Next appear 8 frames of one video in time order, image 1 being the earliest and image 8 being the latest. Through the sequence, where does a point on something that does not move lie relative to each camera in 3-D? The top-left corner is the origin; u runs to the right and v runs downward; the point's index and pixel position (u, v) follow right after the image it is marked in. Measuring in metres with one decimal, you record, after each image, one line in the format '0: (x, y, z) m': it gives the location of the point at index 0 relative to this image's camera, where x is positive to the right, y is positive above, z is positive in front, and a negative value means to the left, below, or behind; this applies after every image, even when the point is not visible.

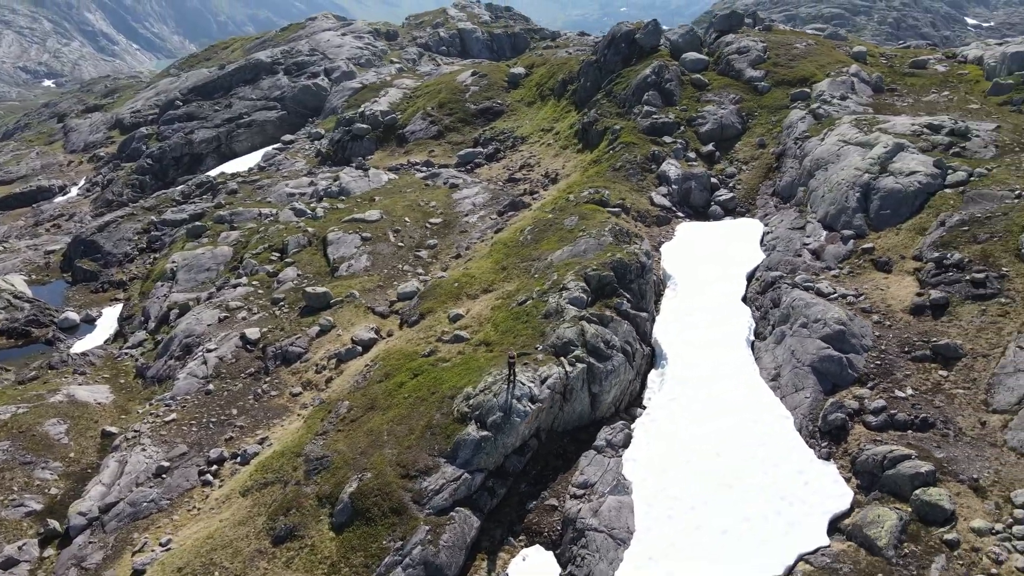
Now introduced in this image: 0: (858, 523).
0: (+9.6, -6.4, +19.8) m
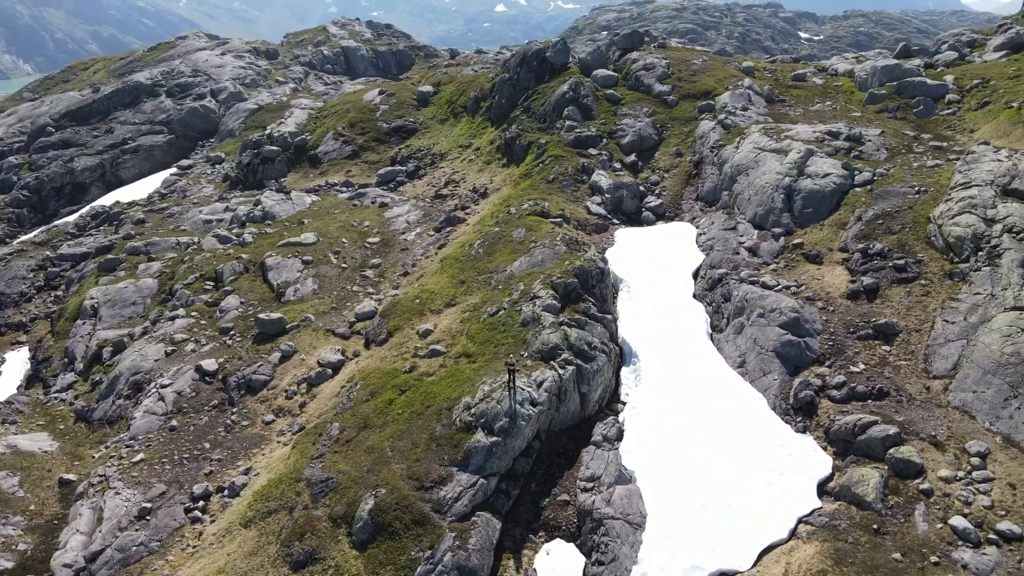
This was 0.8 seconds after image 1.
0: (+10.4, -6.0, +22.5) m
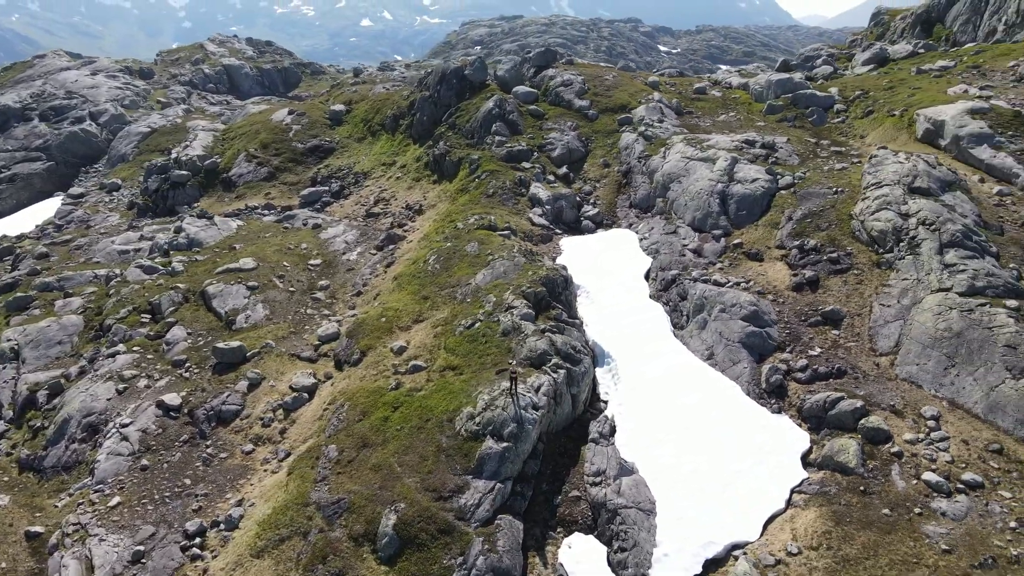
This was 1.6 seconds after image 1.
0: (+10.9, -5.7, +25.3) m
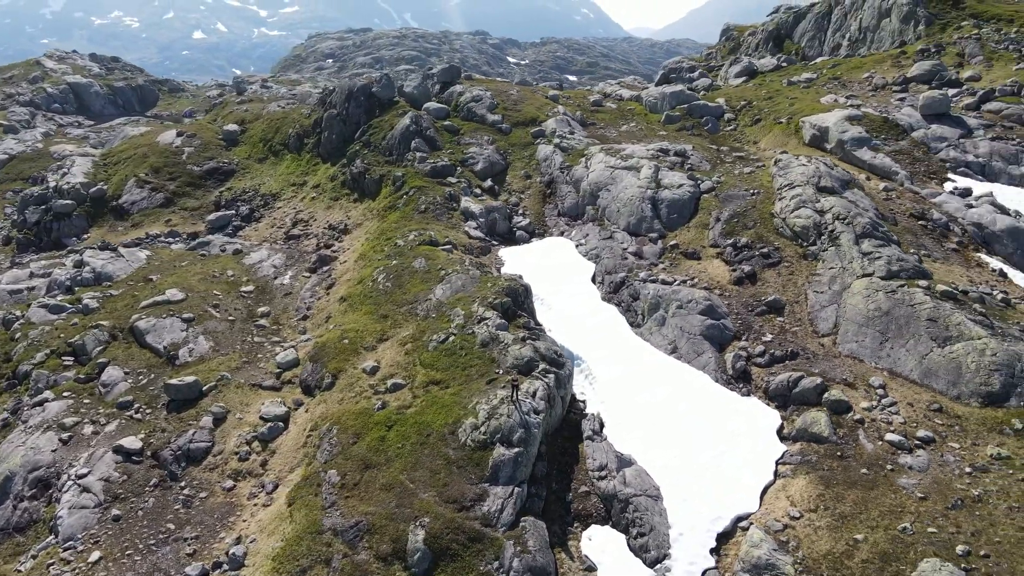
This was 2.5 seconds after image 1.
0: (+11.2, -5.4, +28.3) m
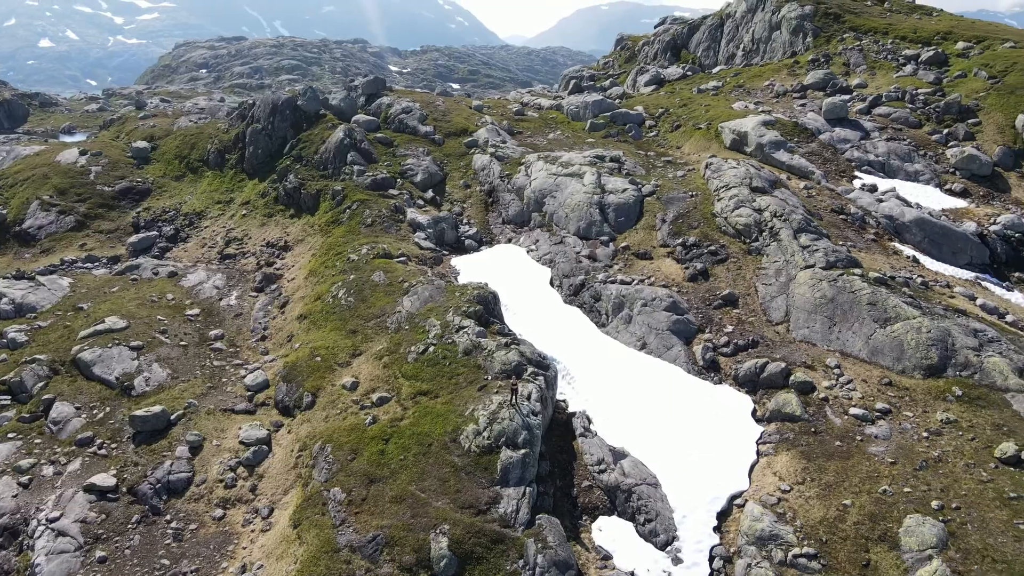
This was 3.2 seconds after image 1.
0: (+11.0, -5.1, +30.8) m
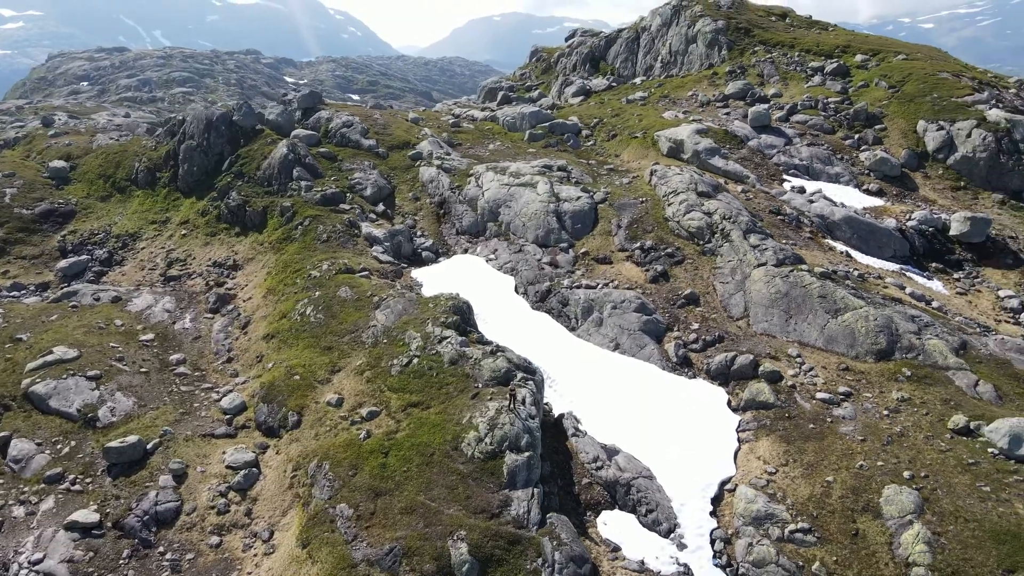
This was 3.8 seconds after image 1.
0: (+10.6, -5.0, +33.0) m
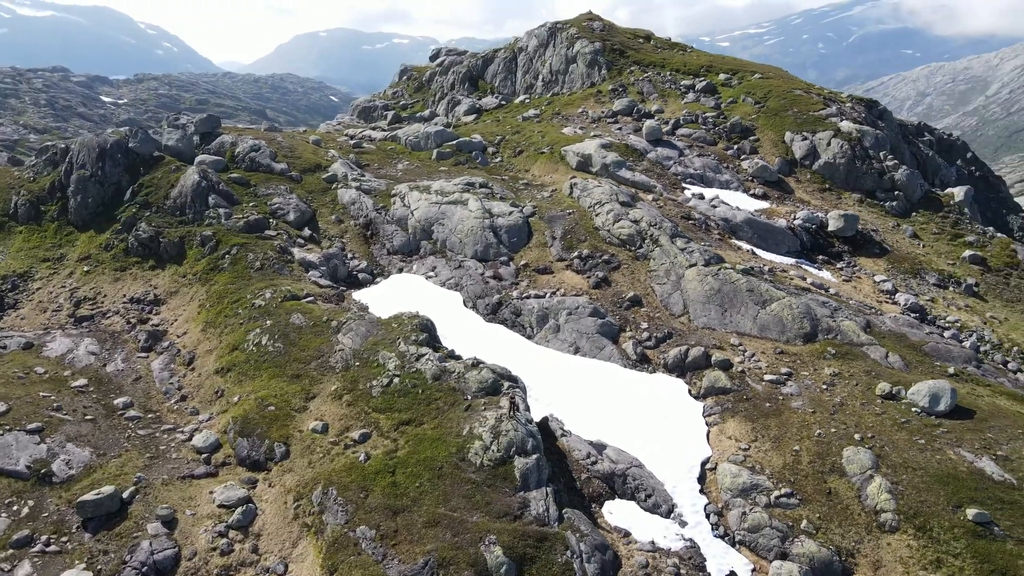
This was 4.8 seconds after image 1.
0: (+9.7, -4.9, +36.5) m
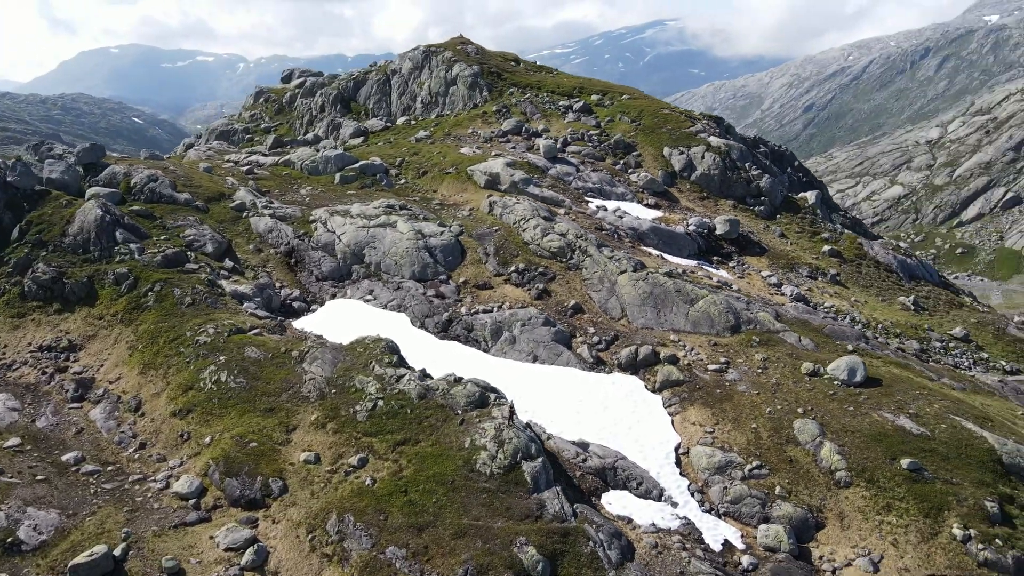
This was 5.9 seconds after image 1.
0: (+8.1, -5.1, +40.2) m
